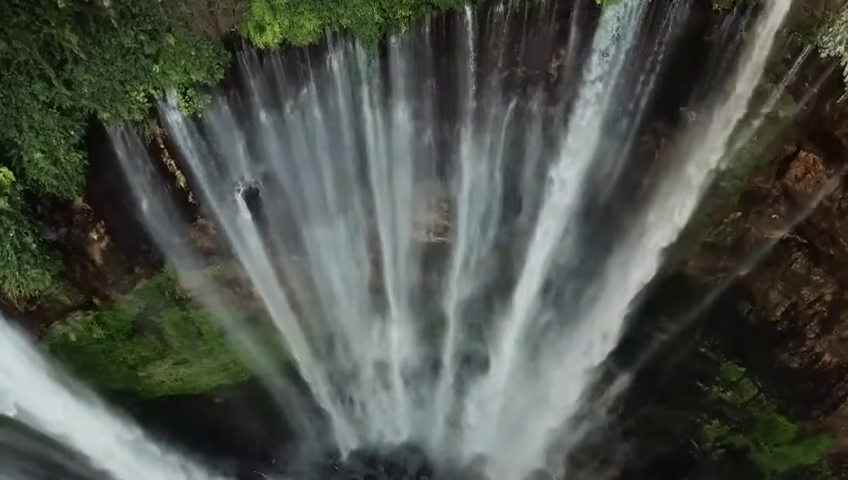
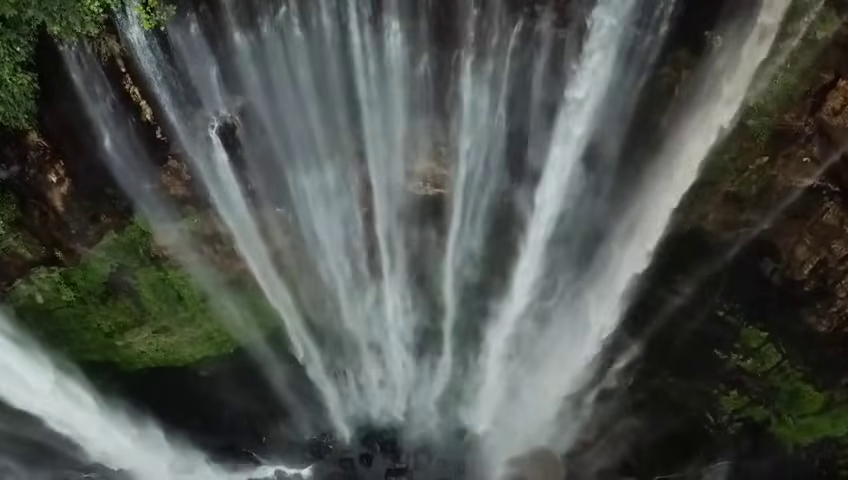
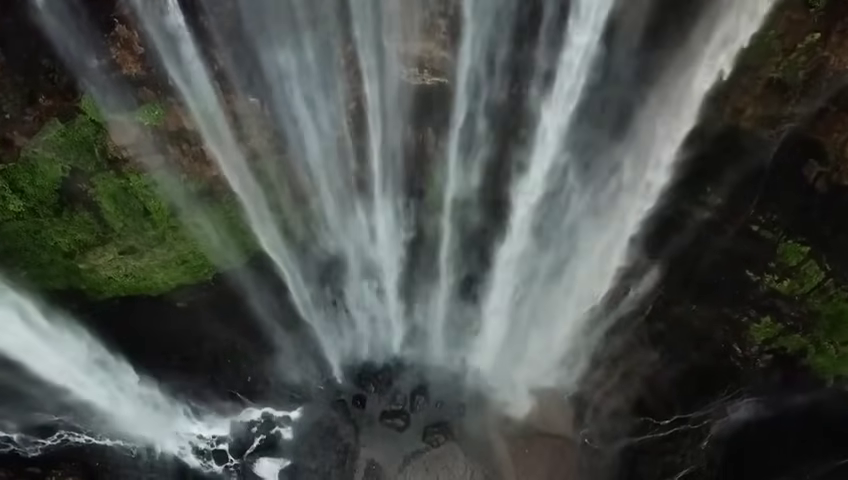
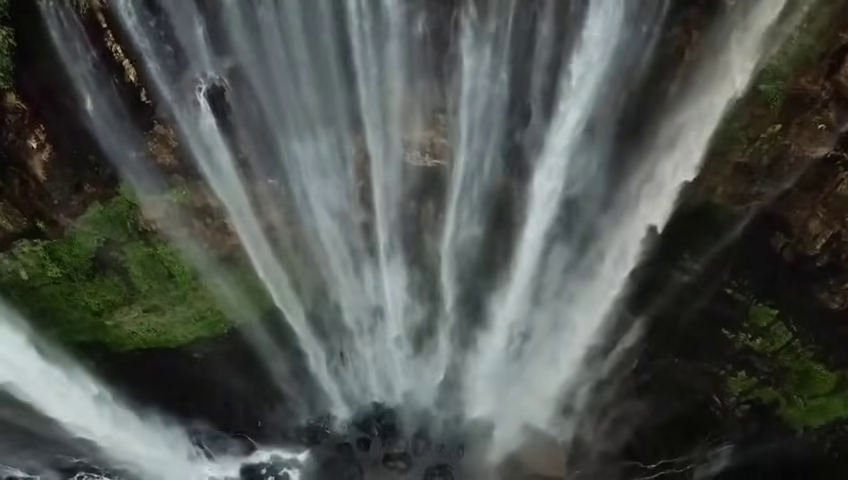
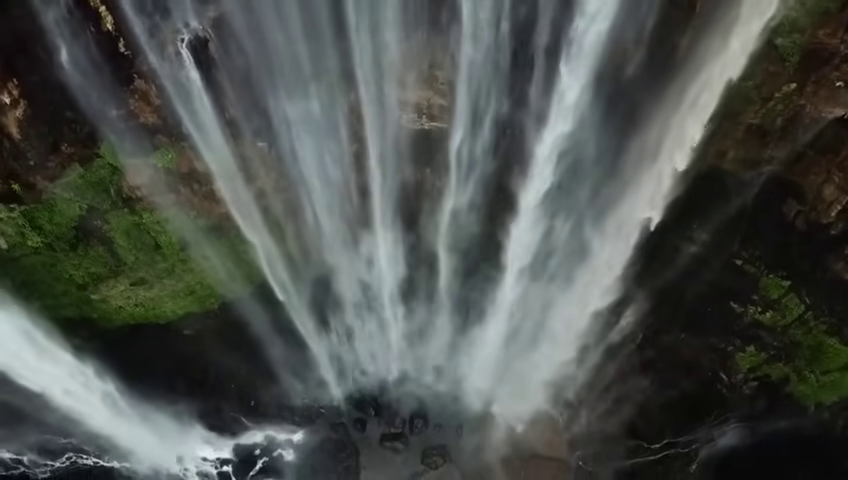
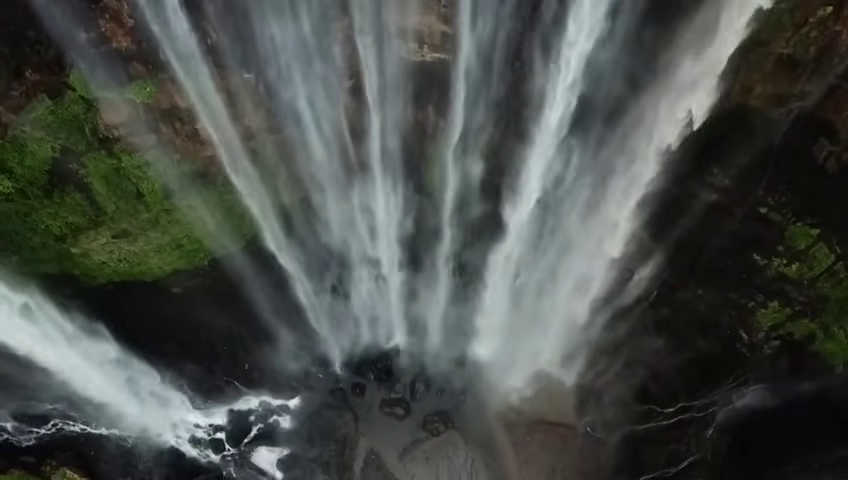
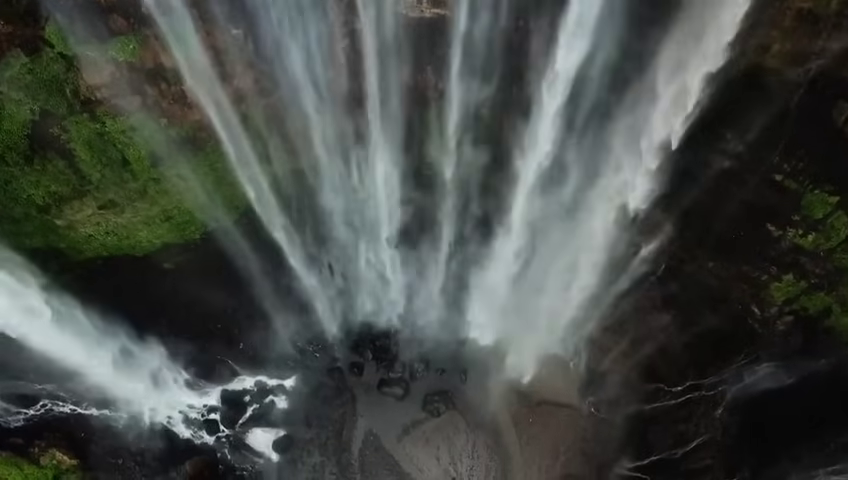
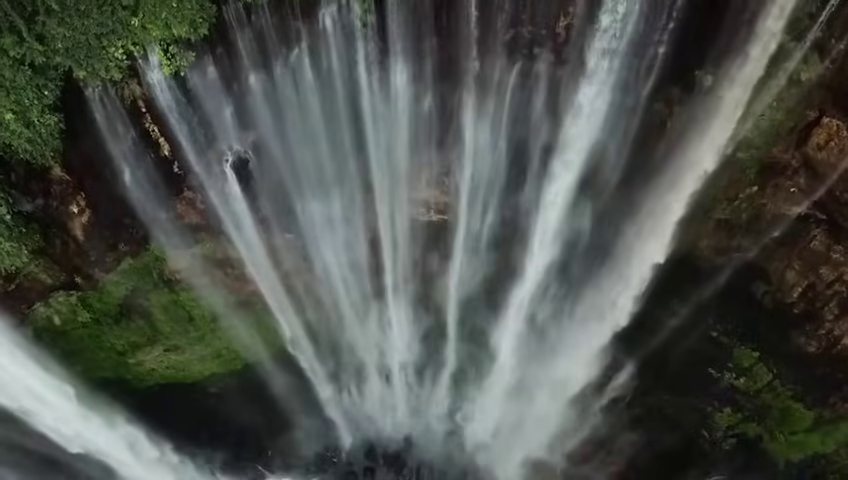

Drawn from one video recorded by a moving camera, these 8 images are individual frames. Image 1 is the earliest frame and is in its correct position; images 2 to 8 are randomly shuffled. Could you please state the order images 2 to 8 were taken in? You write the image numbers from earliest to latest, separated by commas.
8, 2, 4, 5, 3, 6, 7
